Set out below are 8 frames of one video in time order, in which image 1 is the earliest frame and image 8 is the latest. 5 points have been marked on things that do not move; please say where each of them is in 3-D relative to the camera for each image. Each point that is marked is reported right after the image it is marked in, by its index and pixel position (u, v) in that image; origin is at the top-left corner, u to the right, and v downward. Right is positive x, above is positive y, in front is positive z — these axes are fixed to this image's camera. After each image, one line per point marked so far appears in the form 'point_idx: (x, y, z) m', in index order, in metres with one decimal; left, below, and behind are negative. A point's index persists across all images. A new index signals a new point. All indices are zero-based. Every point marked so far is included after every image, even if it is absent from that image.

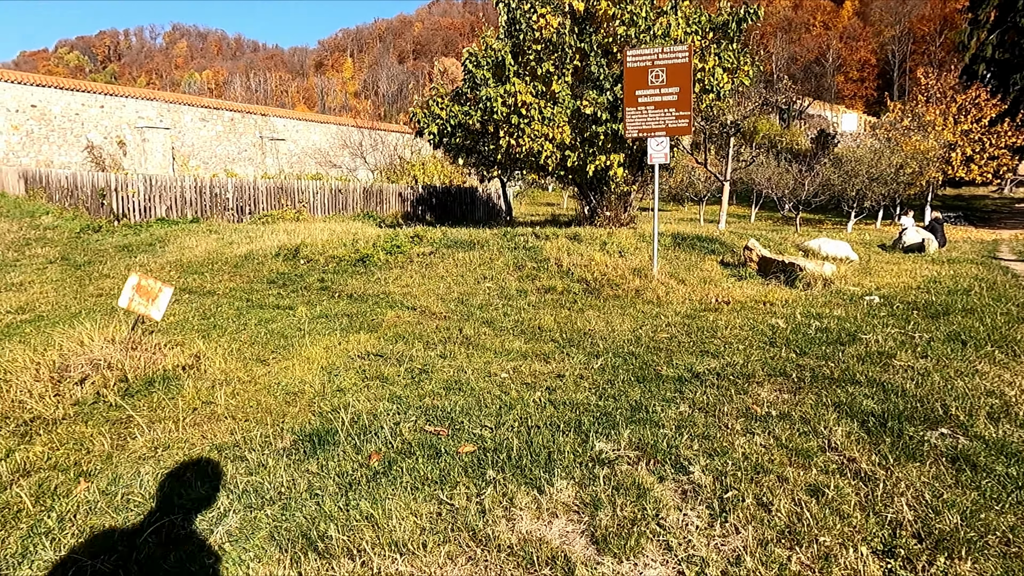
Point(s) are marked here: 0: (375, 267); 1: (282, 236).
0: (-1.4, +0.2, +6.8) m
1: (-3.6, +0.8, +10.6) m
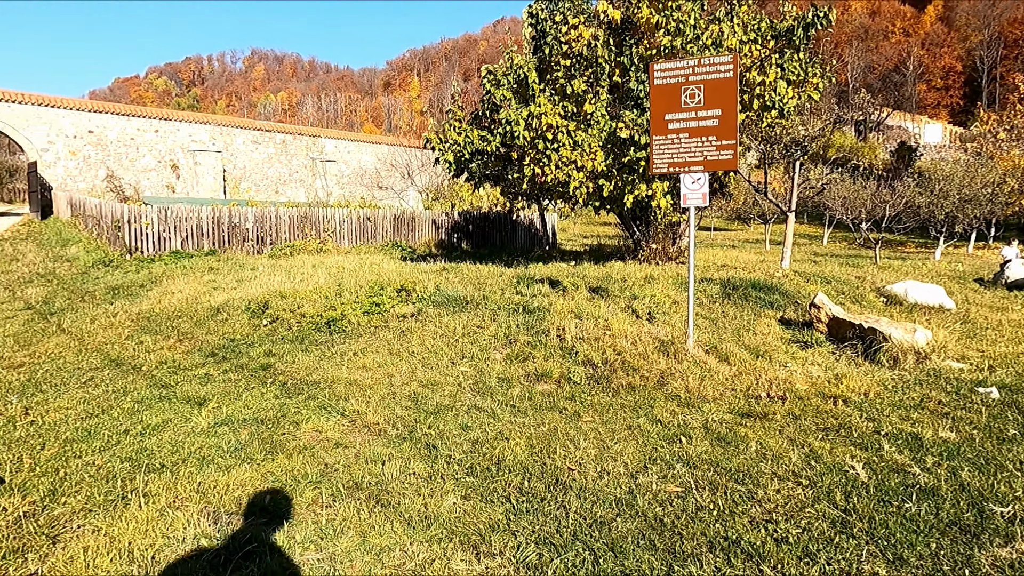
0: (-1.5, -0.4, +5.6) m
1: (-3.3, +0.2, +9.6) m
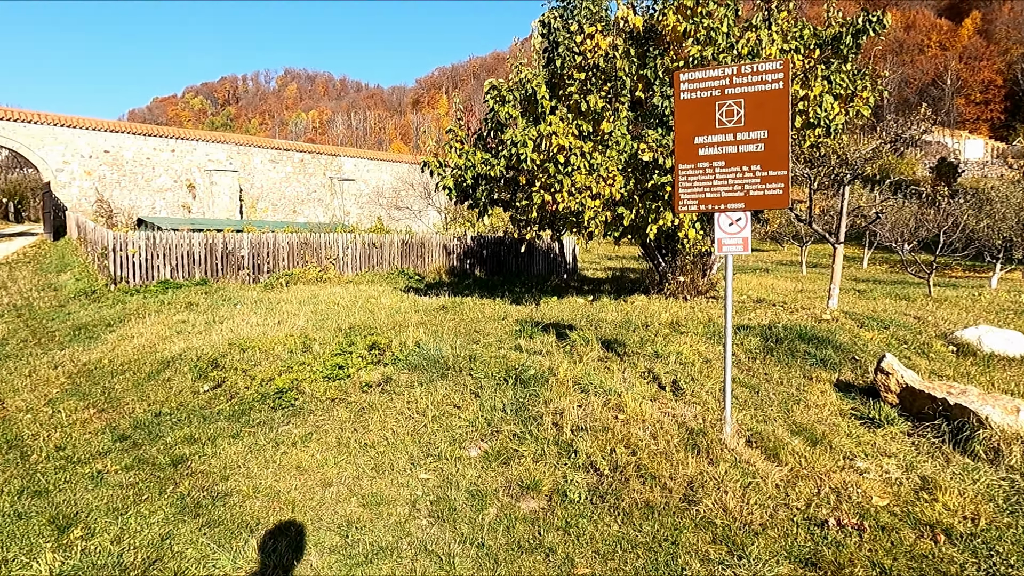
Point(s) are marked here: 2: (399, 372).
0: (-1.5, -0.8, +4.5) m
1: (-3.2, -0.4, +8.6) m
2: (-0.8, -0.6, +5.0) m
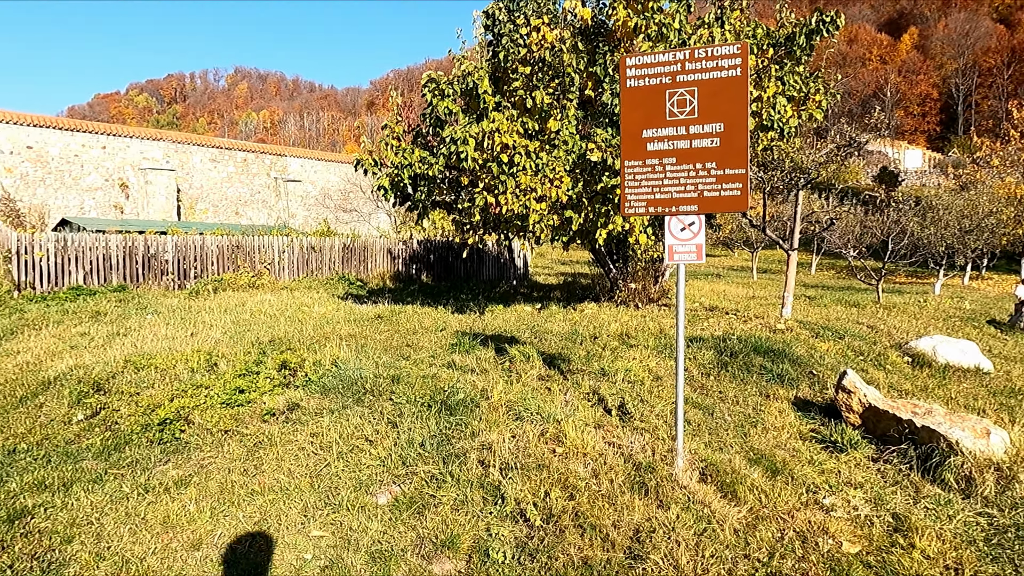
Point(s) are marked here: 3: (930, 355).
0: (-2.0, -0.9, +3.8) m
1: (-3.9, -0.5, +7.8) m
2: (-1.3, -0.7, +4.3) m
3: (+4.7, -0.8, +7.5) m
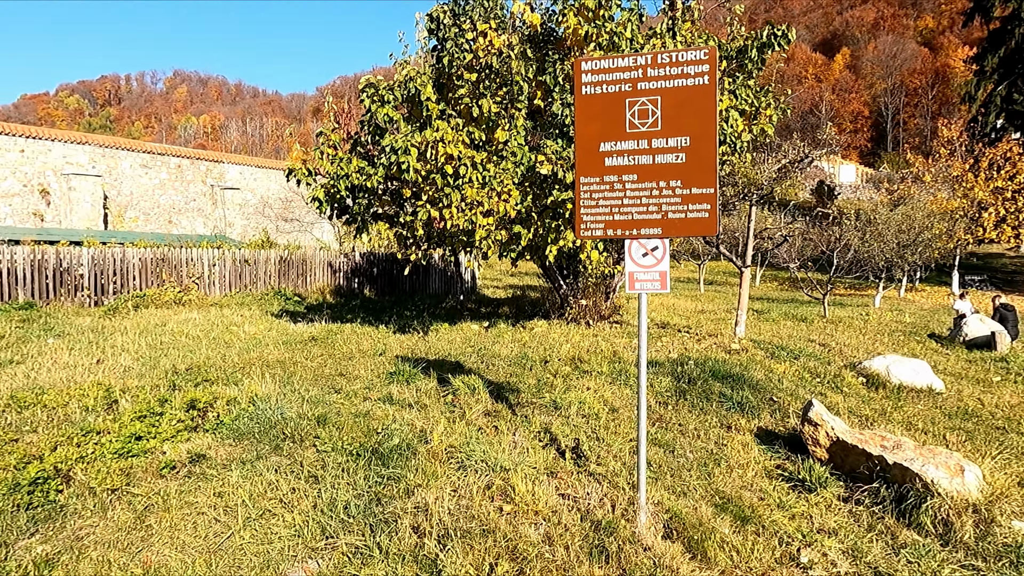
0: (-2.3, -1.1, +3.2) m
1: (-4.5, -0.7, +7.0) m
2: (-1.7, -0.9, +3.8) m
3: (+4.1, -1.0, +7.4) m
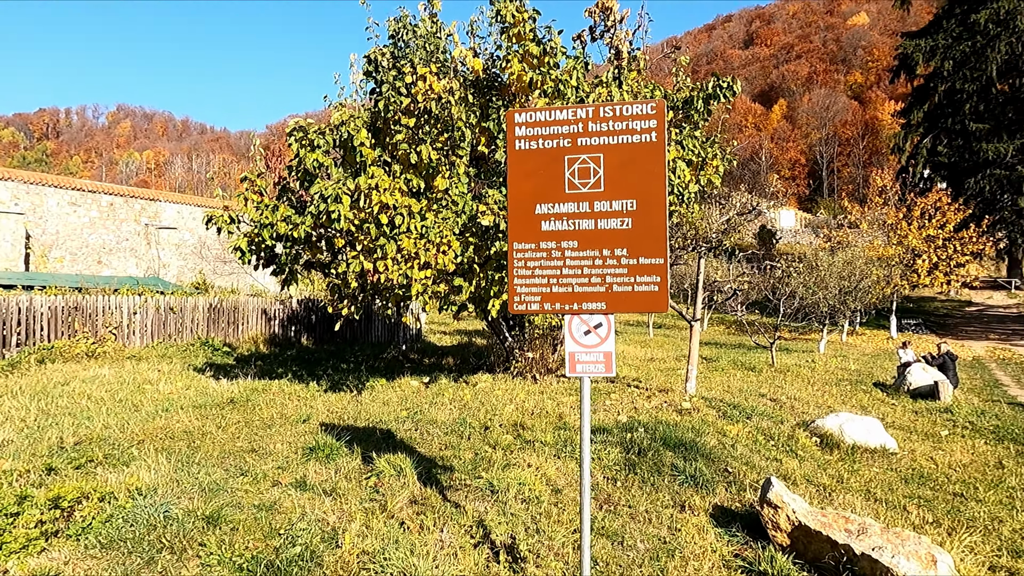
0: (-2.6, -1.4, +2.5) m
1: (-5.1, -1.2, +6.1) m
2: (-2.0, -1.3, +3.1) m
3: (+3.5, -1.6, +7.1) m
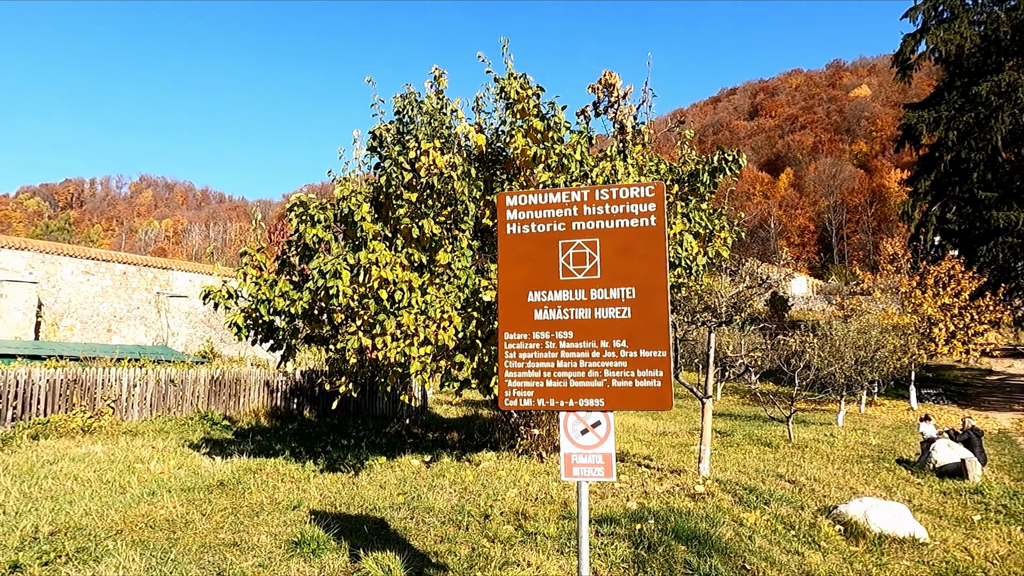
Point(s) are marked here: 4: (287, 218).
0: (-2.6, -1.7, +2.2) m
1: (-5.1, -1.9, +5.8) m
2: (-2.1, -1.6, +2.8) m
3: (+3.5, -2.4, +6.7) m
4: (-2.4, +0.8, +7.3) m
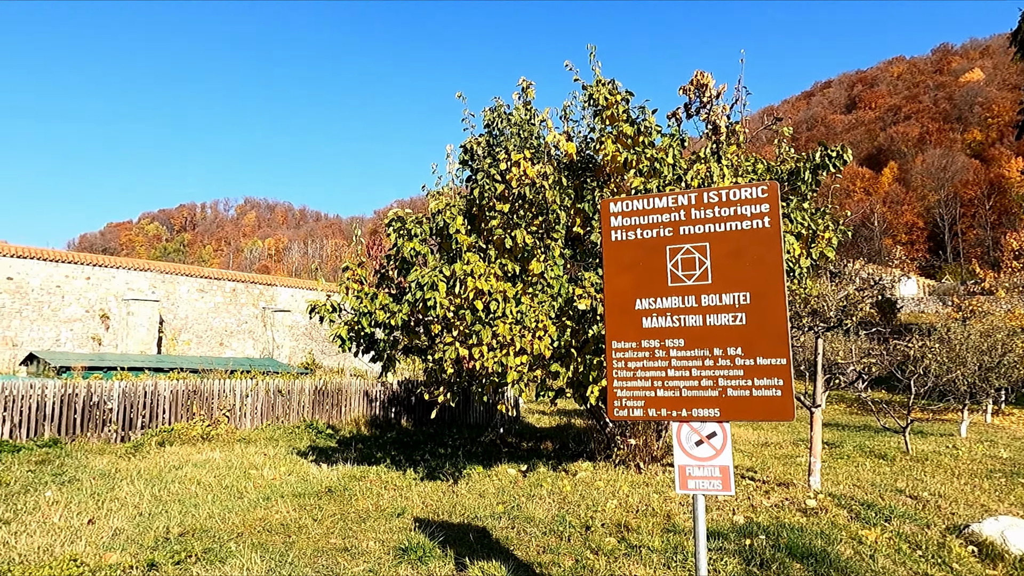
0: (-2.2, -1.8, +2.4) m
1: (-4.1, -2.1, +6.4) m
2: (-1.6, -1.7, +3.0) m
3: (+4.5, -2.4, +6.1) m
4: (-1.4, +0.6, +7.5) m
